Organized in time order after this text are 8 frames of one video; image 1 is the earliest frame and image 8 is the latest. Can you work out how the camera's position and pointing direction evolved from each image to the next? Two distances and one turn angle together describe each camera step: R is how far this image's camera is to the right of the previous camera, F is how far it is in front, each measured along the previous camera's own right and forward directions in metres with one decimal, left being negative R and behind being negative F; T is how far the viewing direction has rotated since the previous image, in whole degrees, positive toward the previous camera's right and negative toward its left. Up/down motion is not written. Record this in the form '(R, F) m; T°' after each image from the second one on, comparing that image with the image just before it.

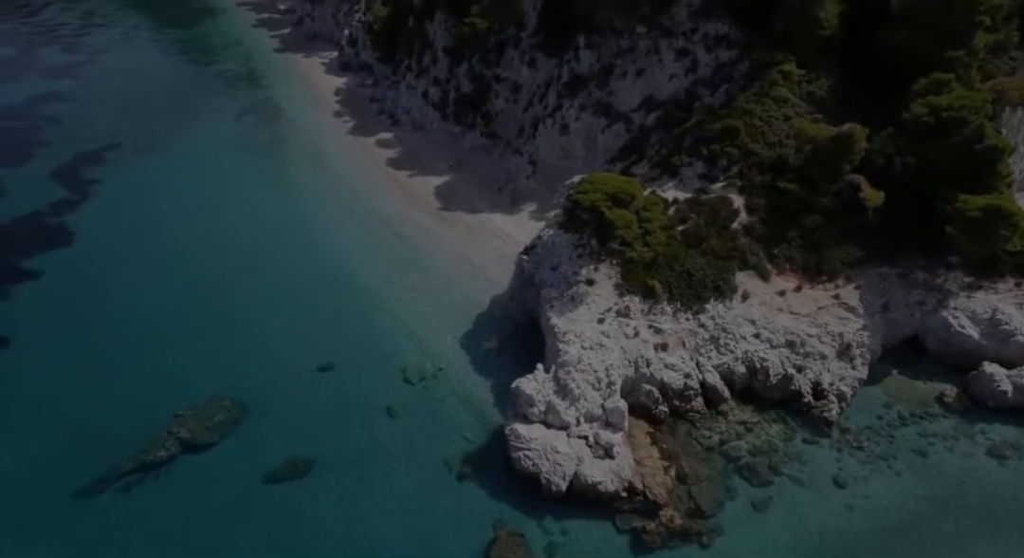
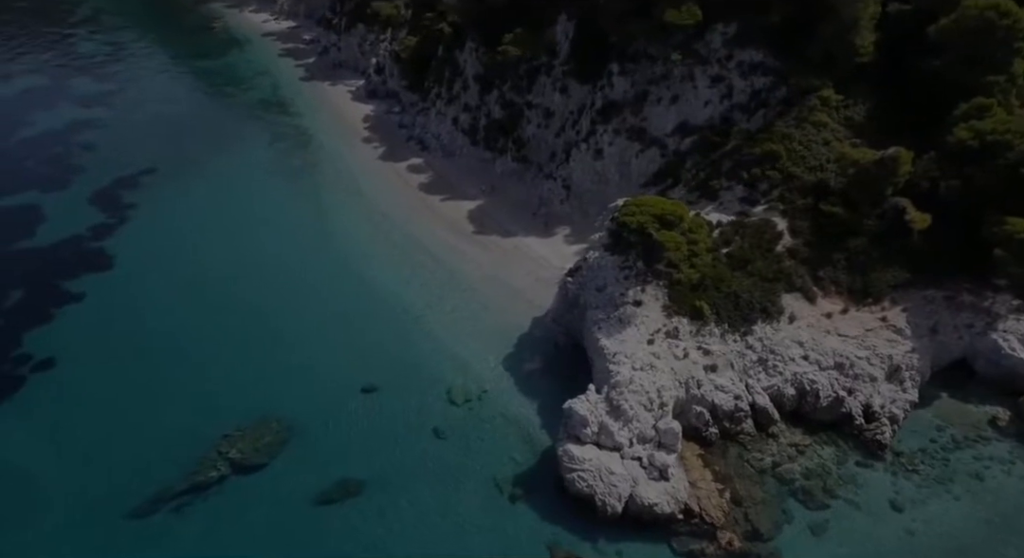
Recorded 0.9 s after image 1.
(-1.4, -0.2) m; -1°
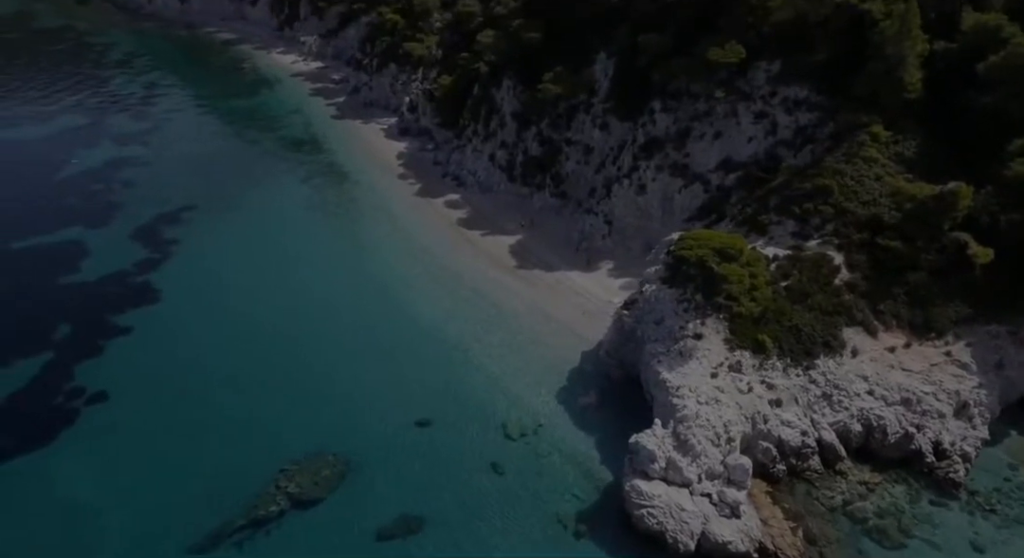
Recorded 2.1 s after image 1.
(-1.8, 0.0) m; -1°
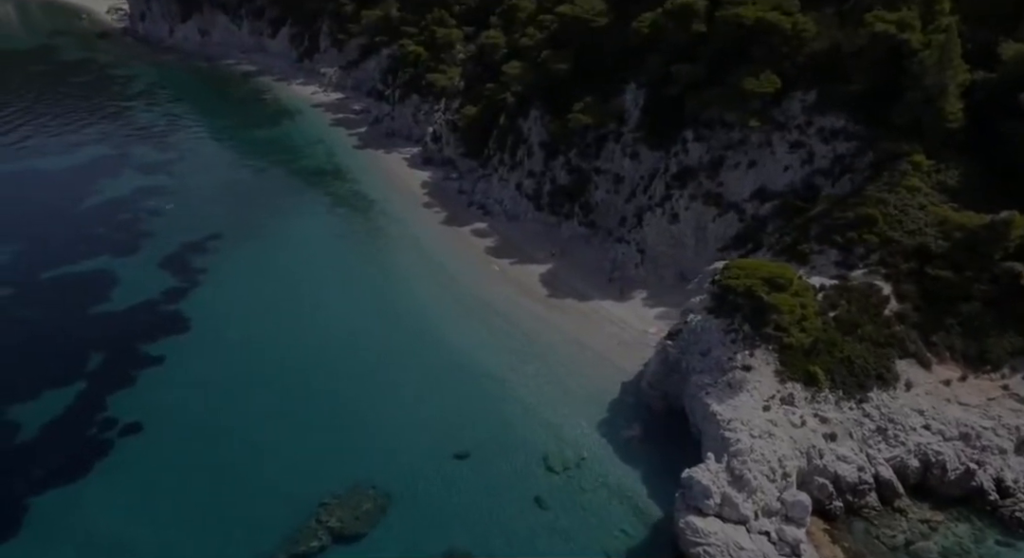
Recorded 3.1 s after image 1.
(-1.3, +0.3) m; -1°
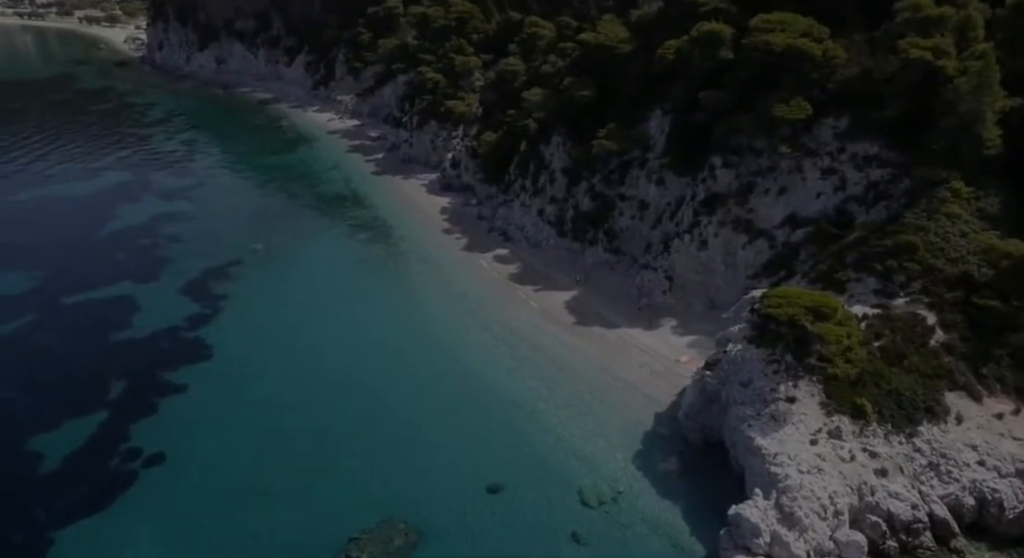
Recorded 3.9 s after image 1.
(-1.0, +0.4) m; -1°
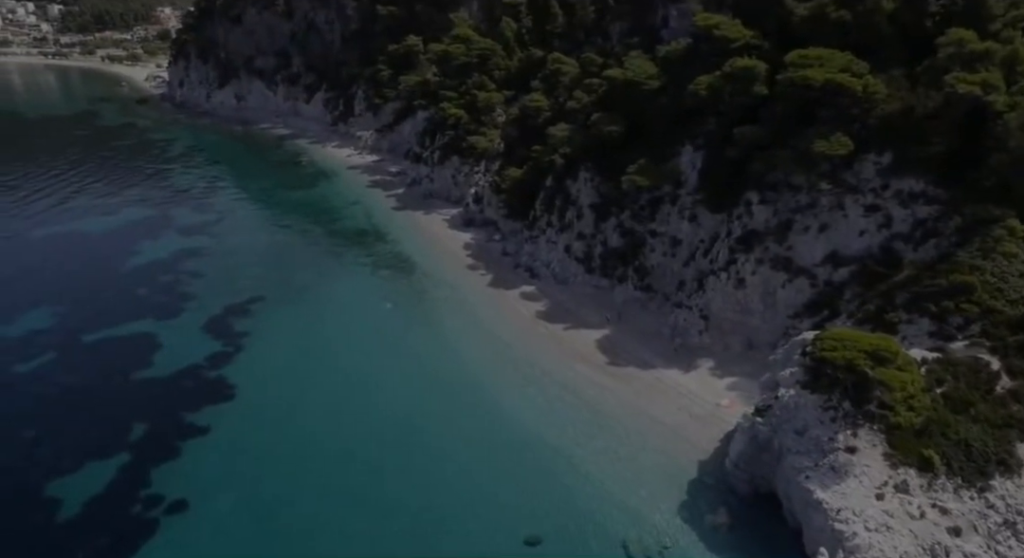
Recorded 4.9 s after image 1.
(-1.0, +0.8) m; -1°
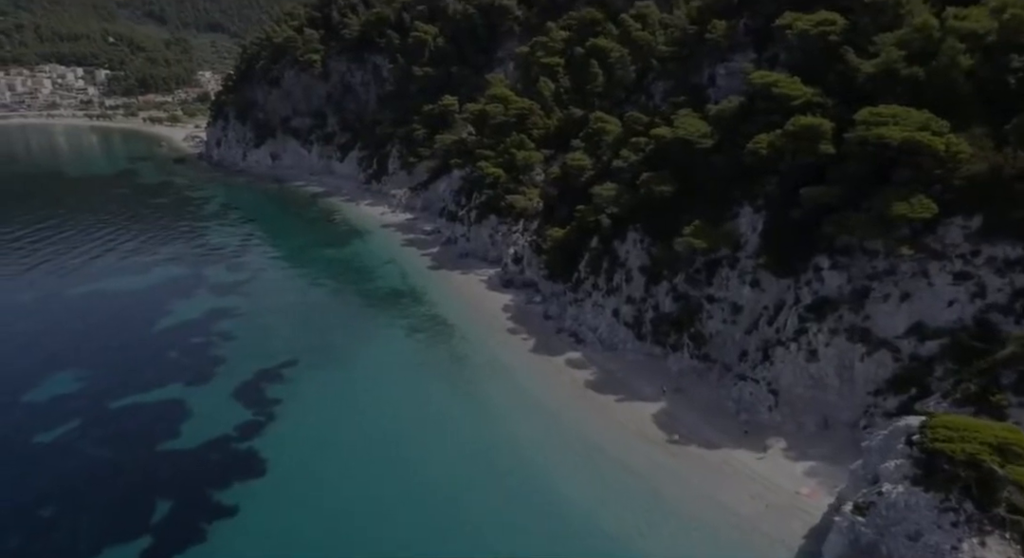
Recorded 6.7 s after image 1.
(-1.3, +1.9) m; -2°
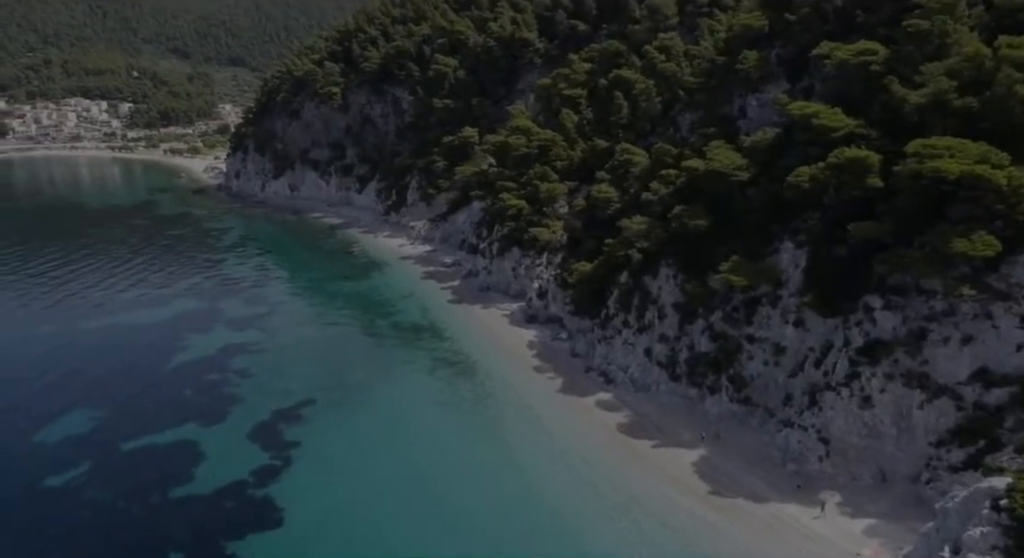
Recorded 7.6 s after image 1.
(-0.8, +1.4) m; -1°
